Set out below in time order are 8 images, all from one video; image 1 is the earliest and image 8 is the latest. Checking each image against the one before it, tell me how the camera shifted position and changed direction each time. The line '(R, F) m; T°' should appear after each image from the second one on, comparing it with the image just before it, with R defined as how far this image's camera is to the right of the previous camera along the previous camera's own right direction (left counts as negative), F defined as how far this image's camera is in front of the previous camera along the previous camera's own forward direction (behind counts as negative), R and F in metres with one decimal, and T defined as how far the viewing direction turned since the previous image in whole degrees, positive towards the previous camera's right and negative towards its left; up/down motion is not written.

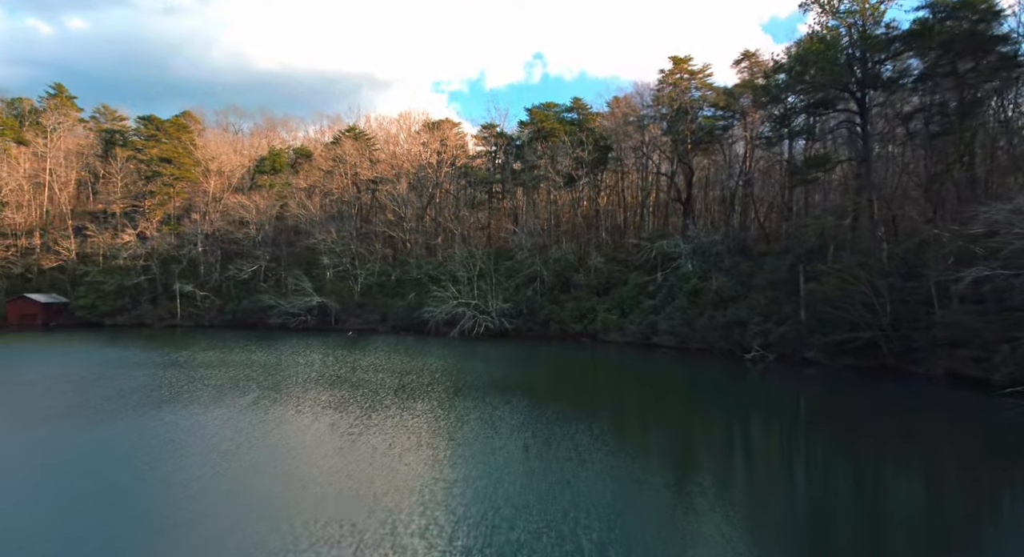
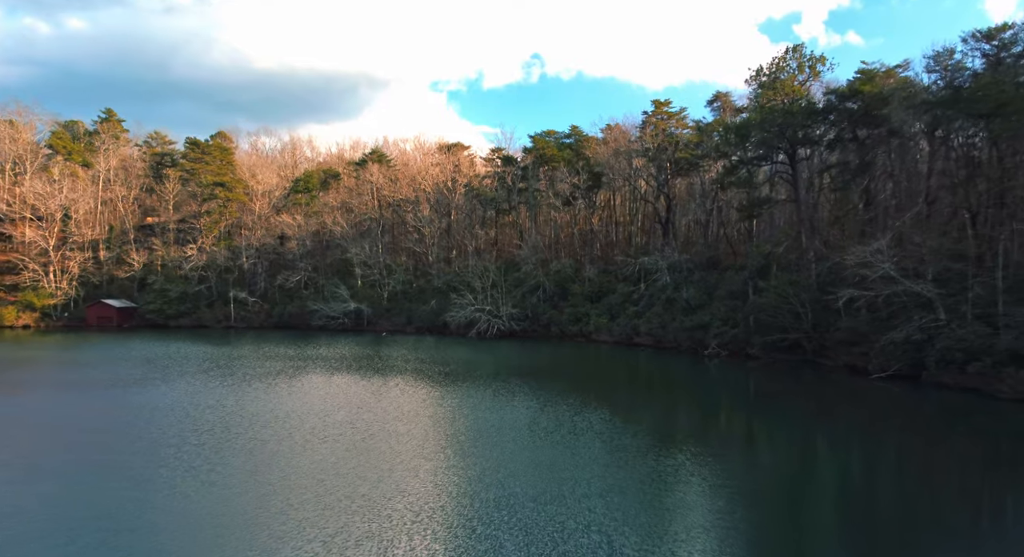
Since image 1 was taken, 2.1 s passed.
(-0.6, -7.0) m; 0°
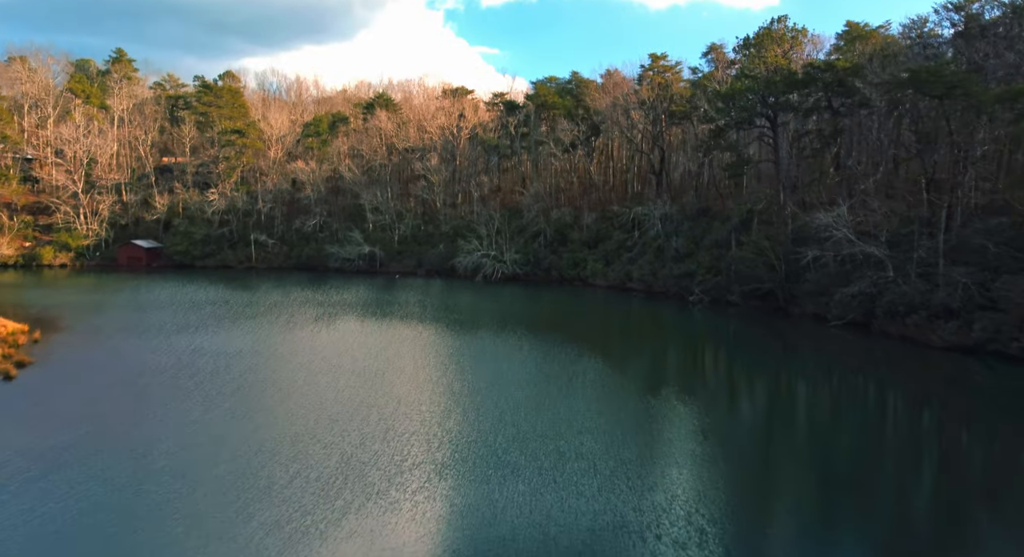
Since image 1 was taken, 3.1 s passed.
(-0.3, -3.4) m; 0°
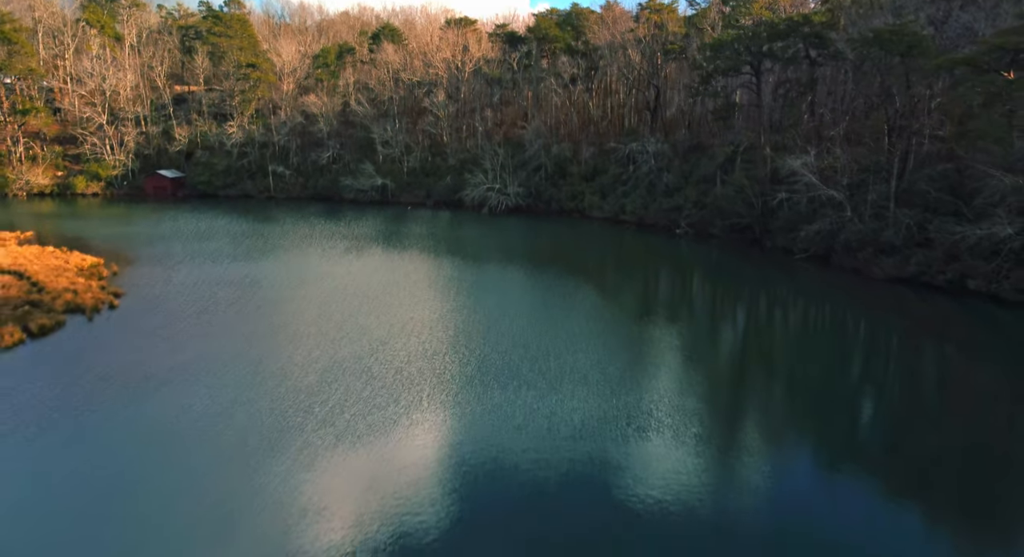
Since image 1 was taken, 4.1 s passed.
(-0.3, -4.0) m; 0°
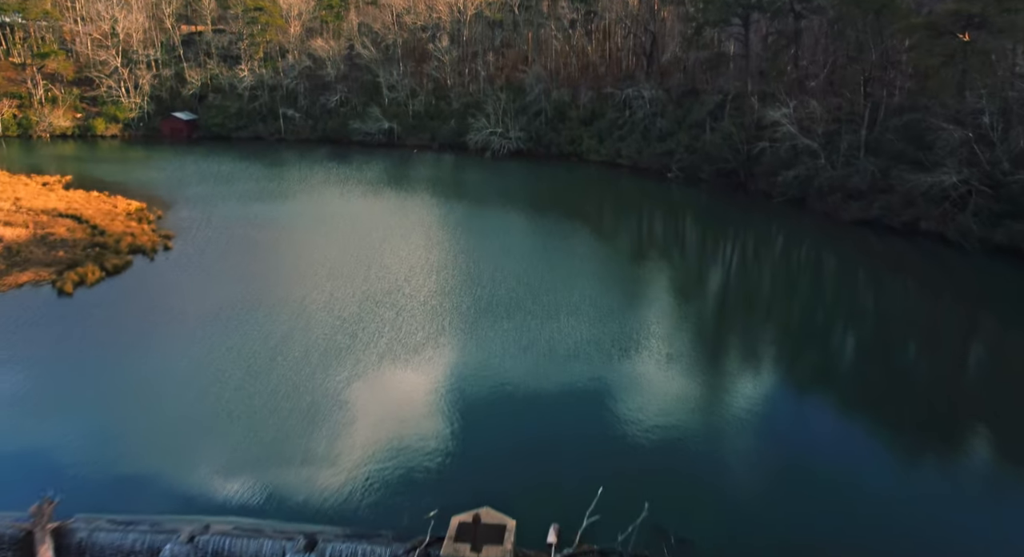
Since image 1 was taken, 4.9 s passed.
(-0.2, -3.3) m; 0°
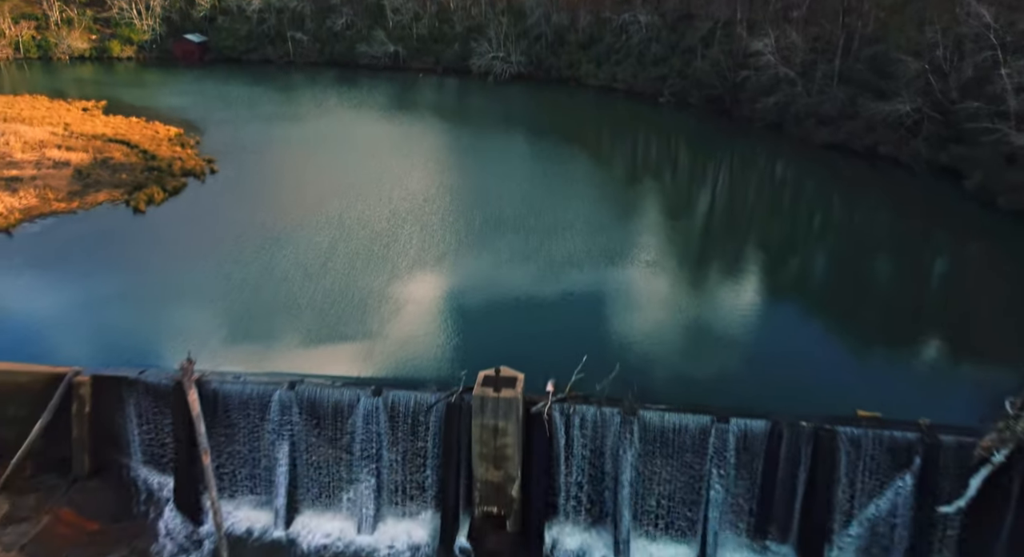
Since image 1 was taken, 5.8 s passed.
(-0.3, -4.0) m; 0°
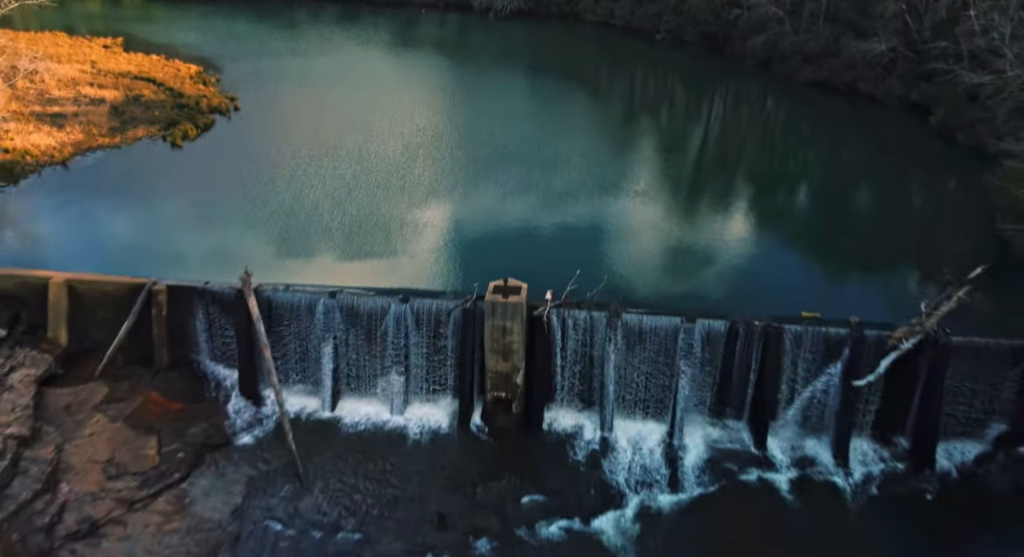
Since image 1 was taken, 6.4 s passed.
(-0.2, -2.9) m; 0°
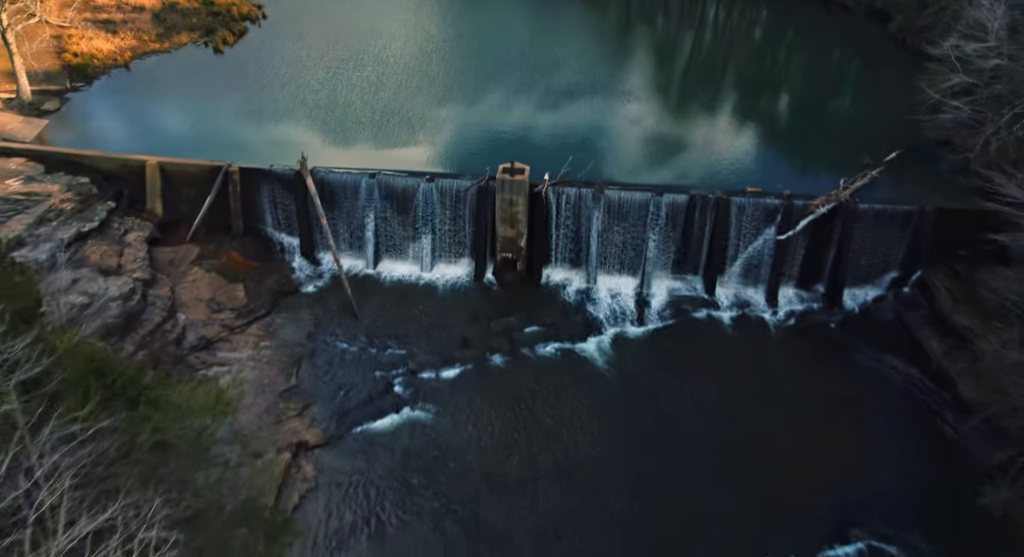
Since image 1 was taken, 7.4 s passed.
(-0.3, -4.7) m; 0°
